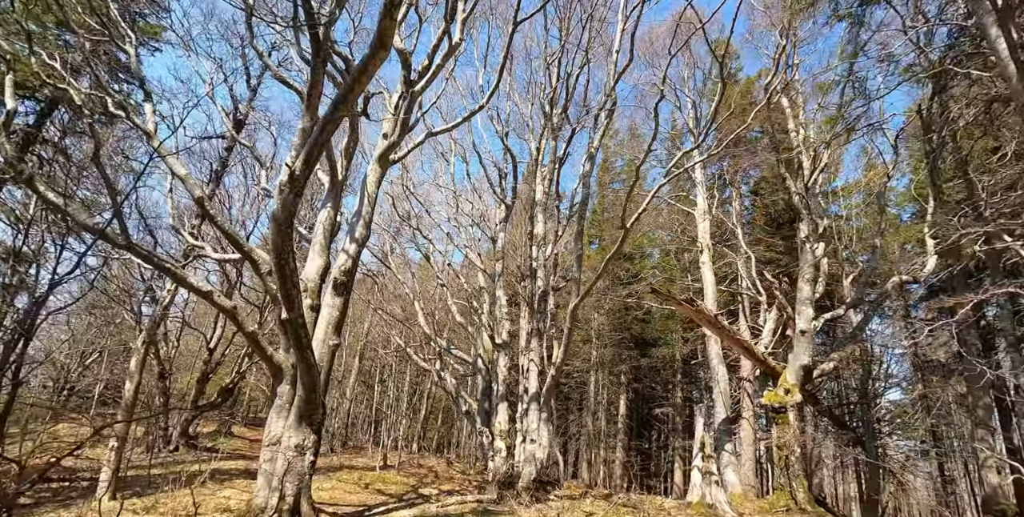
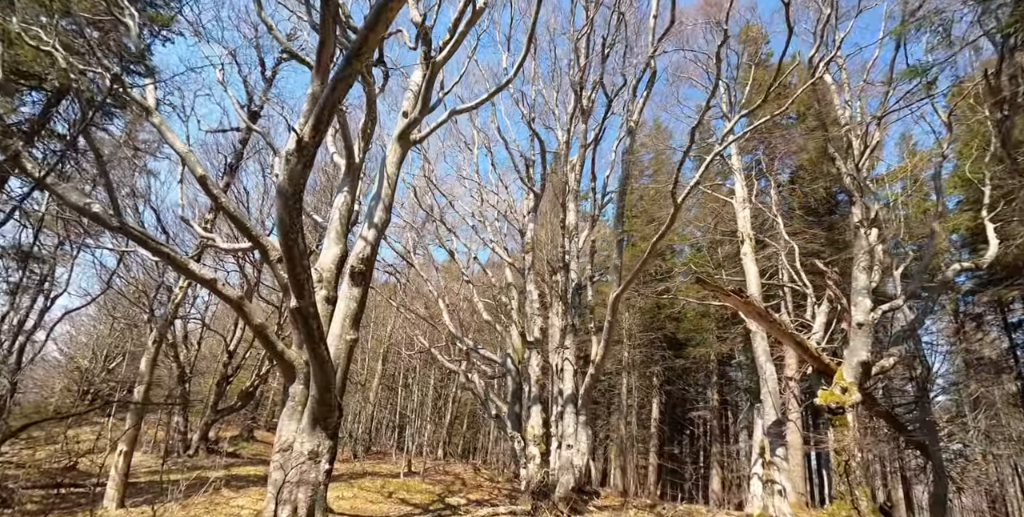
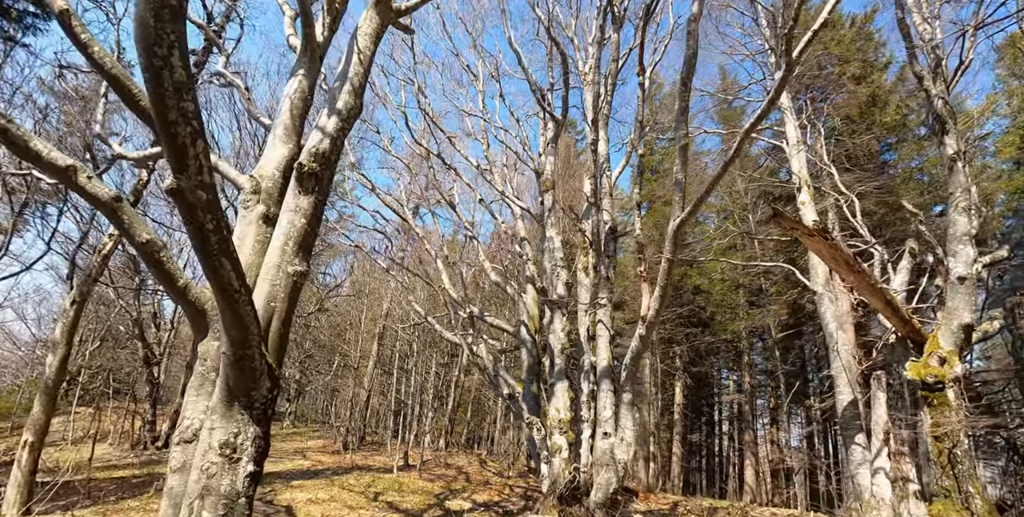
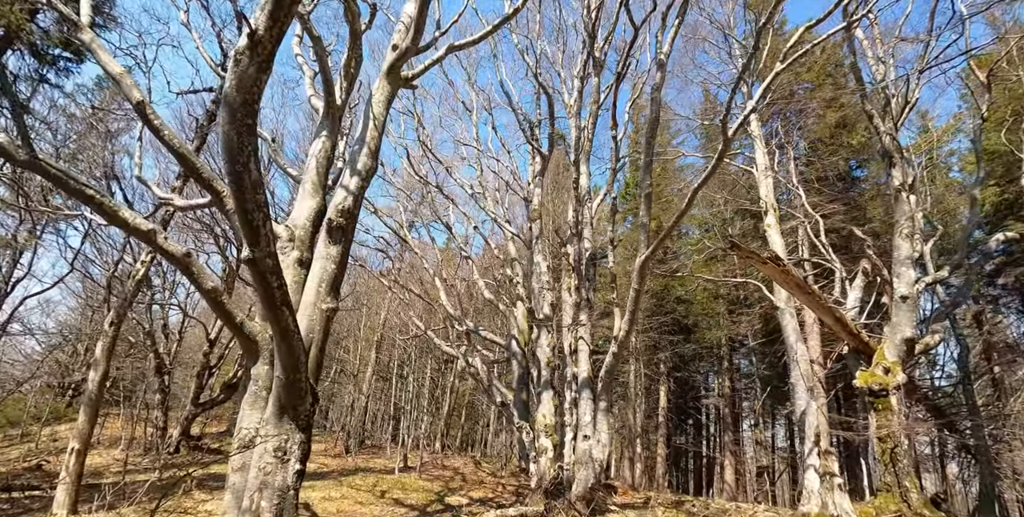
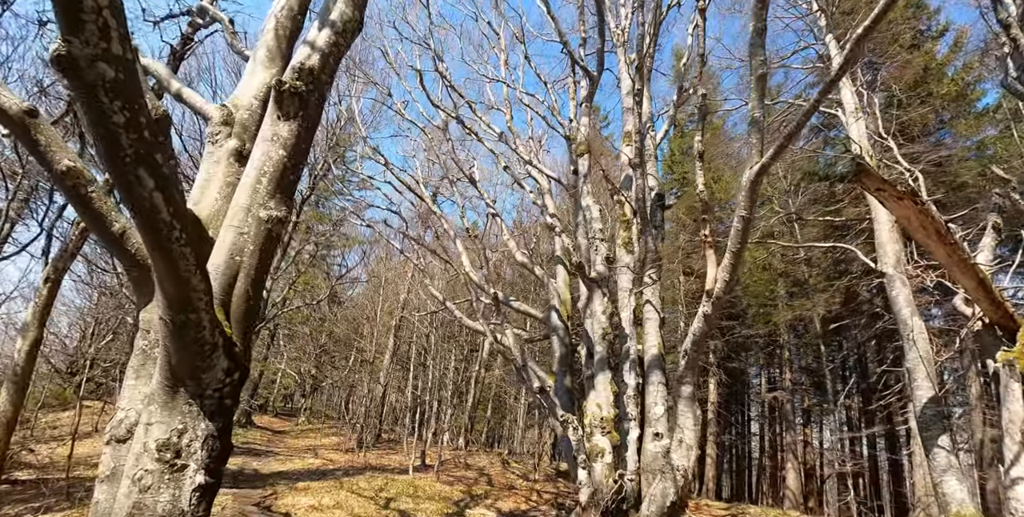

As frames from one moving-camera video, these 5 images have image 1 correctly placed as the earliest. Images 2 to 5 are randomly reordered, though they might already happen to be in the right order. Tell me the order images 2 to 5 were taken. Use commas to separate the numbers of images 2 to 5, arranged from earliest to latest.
2, 4, 3, 5
